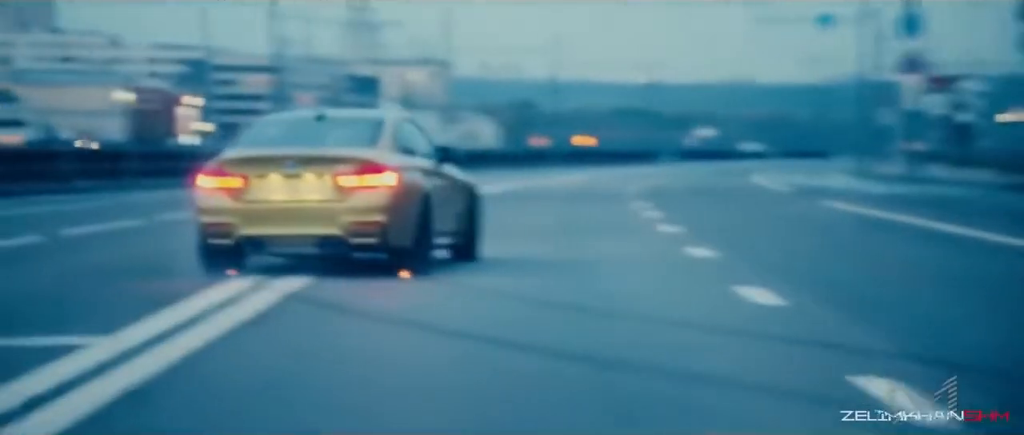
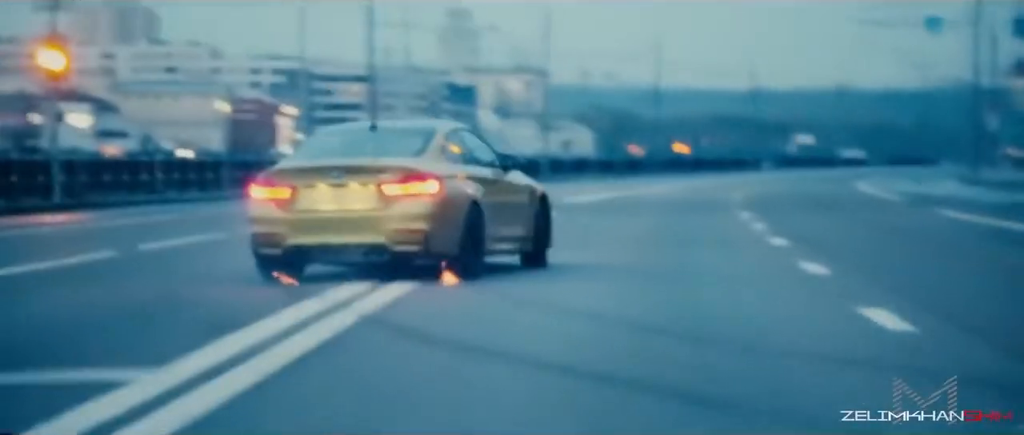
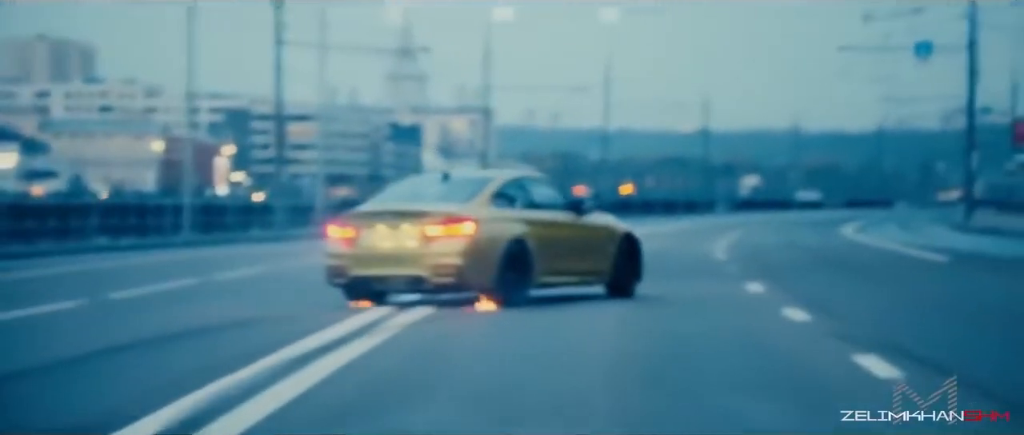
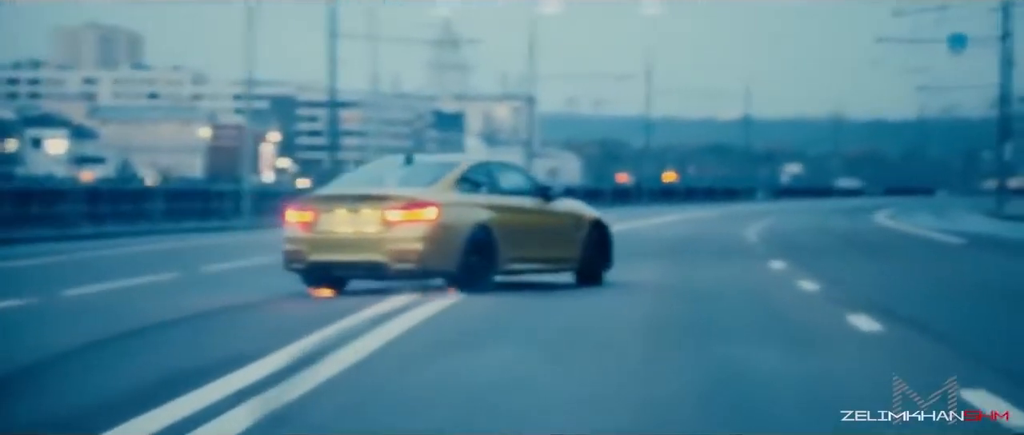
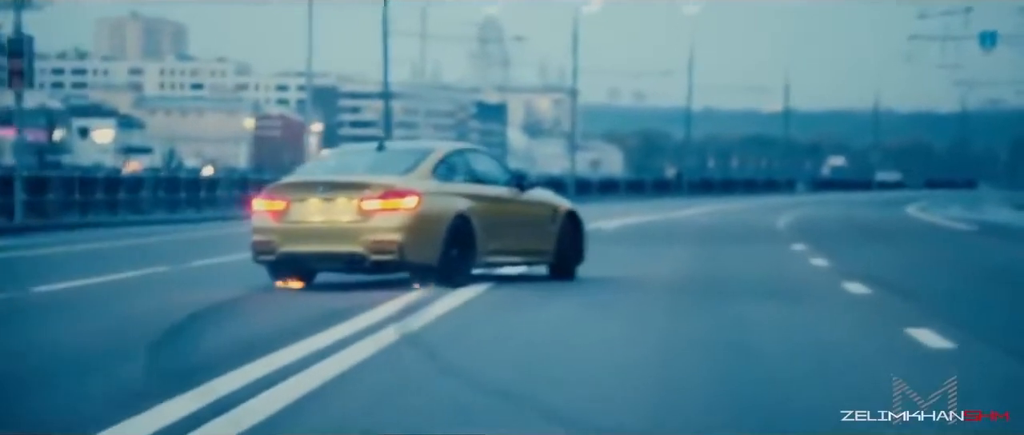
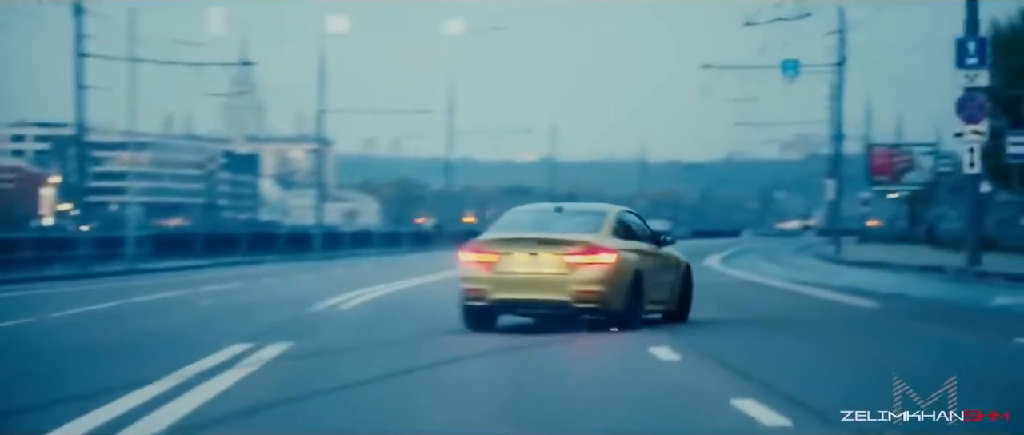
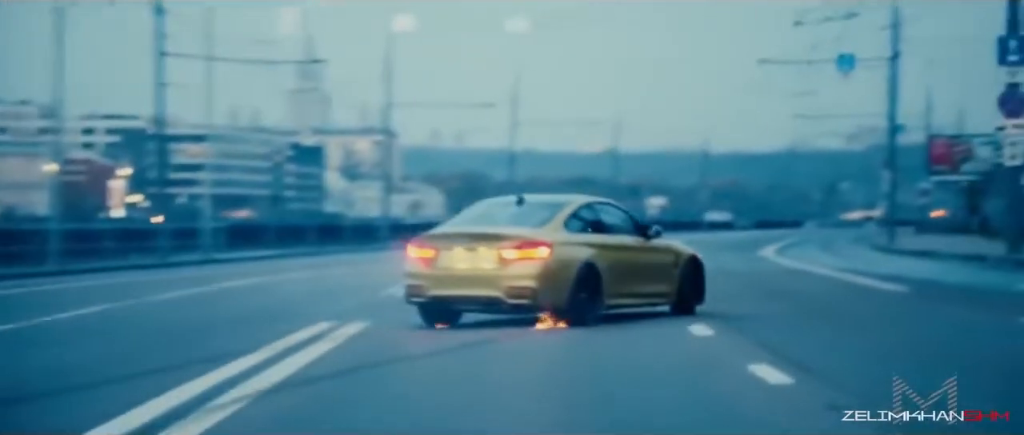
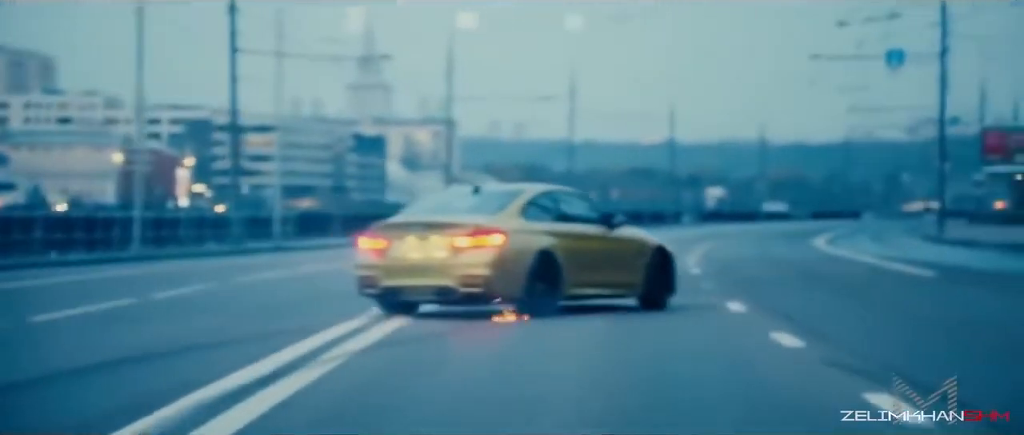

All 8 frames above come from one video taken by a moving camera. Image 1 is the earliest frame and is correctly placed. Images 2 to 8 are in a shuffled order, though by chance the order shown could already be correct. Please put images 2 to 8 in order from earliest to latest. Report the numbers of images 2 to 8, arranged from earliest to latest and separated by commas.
2, 5, 4, 3, 8, 7, 6
